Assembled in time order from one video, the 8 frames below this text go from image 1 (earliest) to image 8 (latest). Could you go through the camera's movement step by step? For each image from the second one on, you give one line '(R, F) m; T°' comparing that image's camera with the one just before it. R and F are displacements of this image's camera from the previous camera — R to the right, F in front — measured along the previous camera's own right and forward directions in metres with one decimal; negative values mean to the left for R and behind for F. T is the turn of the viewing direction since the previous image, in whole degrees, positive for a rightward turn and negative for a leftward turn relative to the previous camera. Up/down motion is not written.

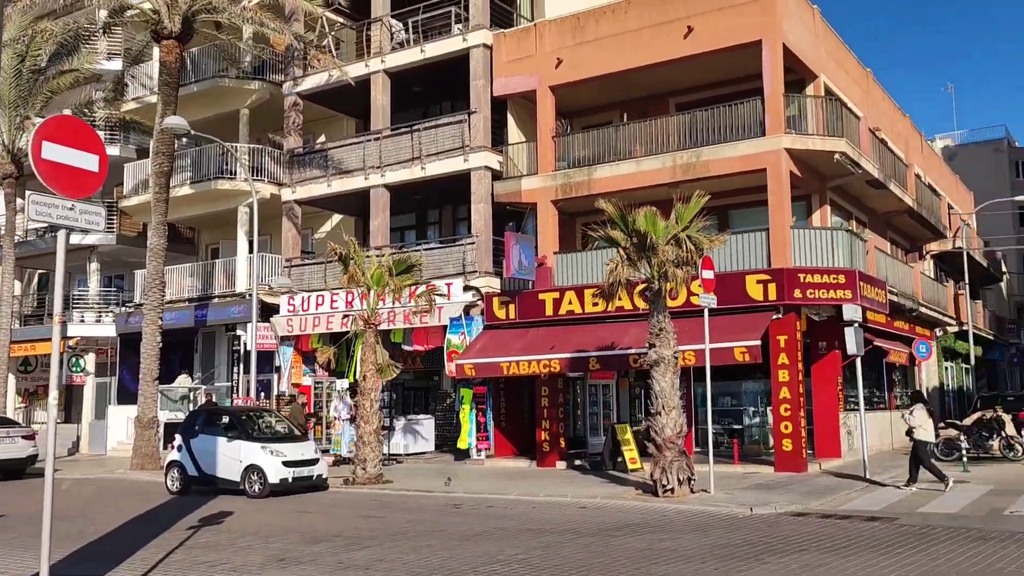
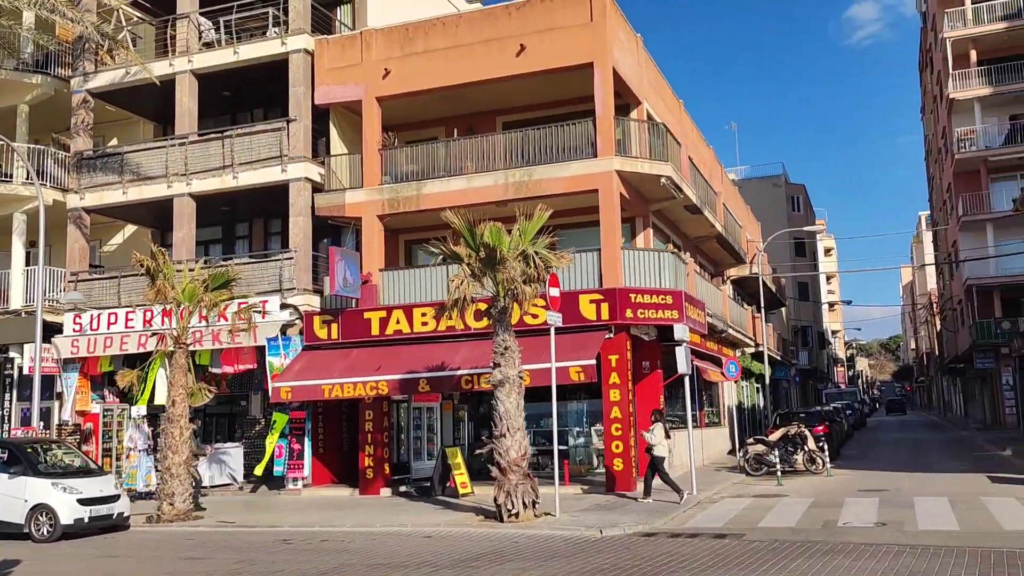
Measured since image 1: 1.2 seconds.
(-0.7, +0.8) m; +13°
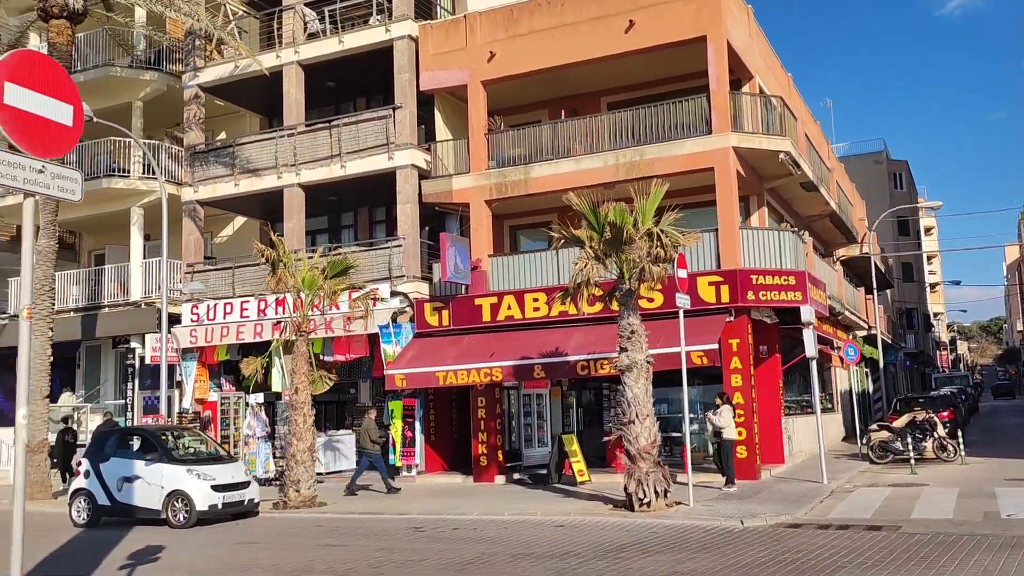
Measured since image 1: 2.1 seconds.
(-0.7, +0.3) m; -5°
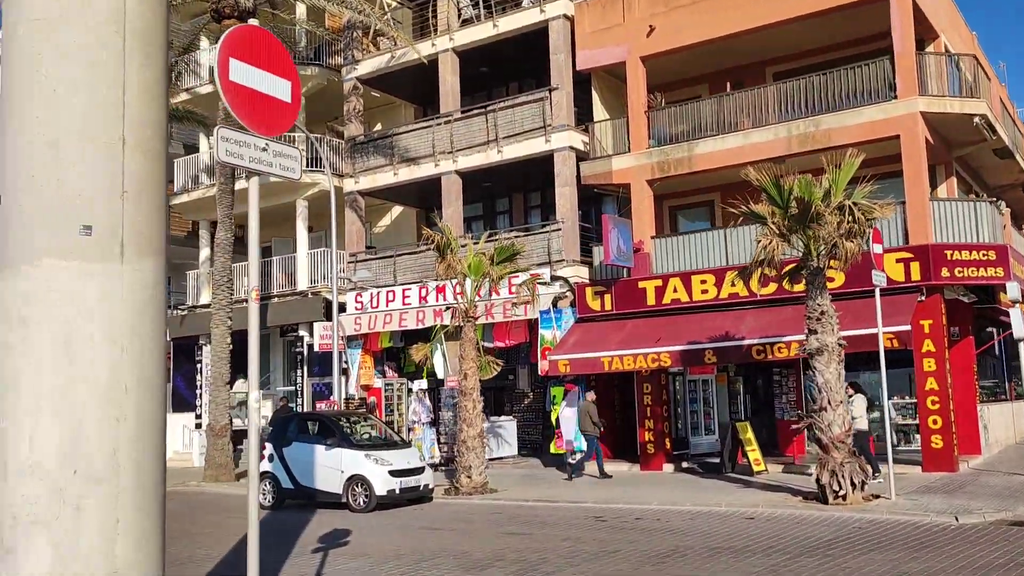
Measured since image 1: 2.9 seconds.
(-0.6, +0.4) m; -9°
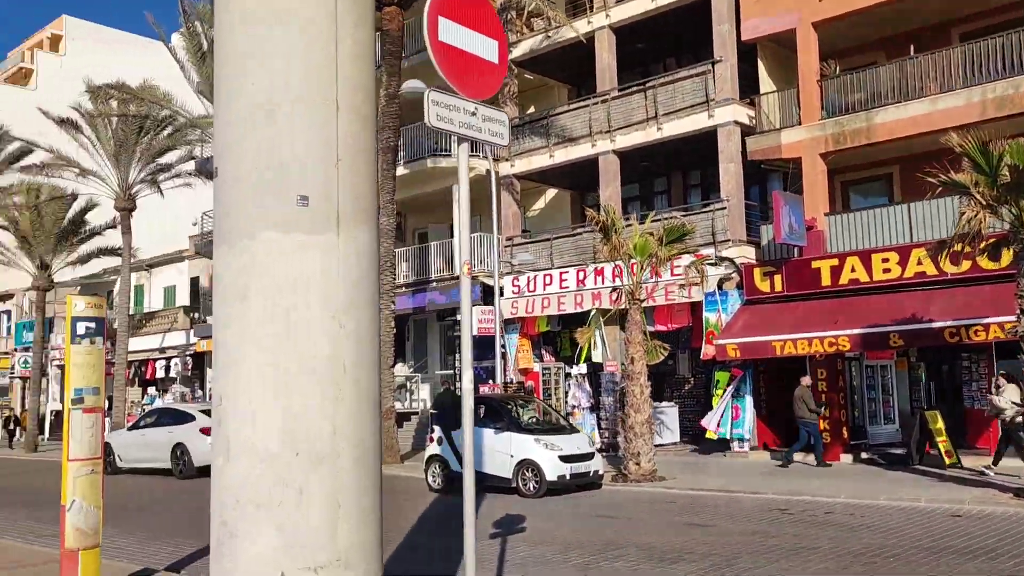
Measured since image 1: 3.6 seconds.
(-0.5, +0.4) m; -9°
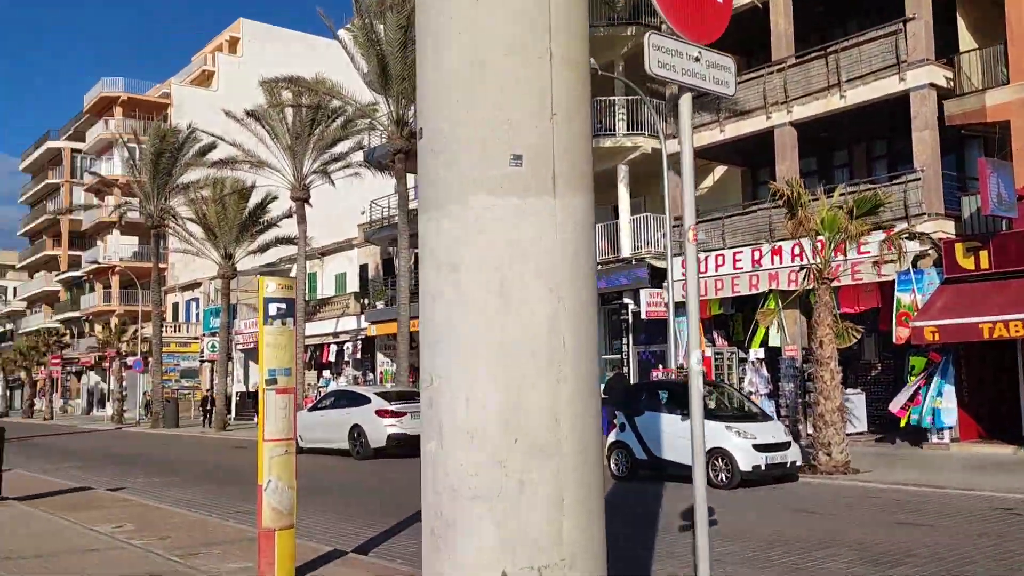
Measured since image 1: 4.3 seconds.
(-0.3, +0.5) m; -10°
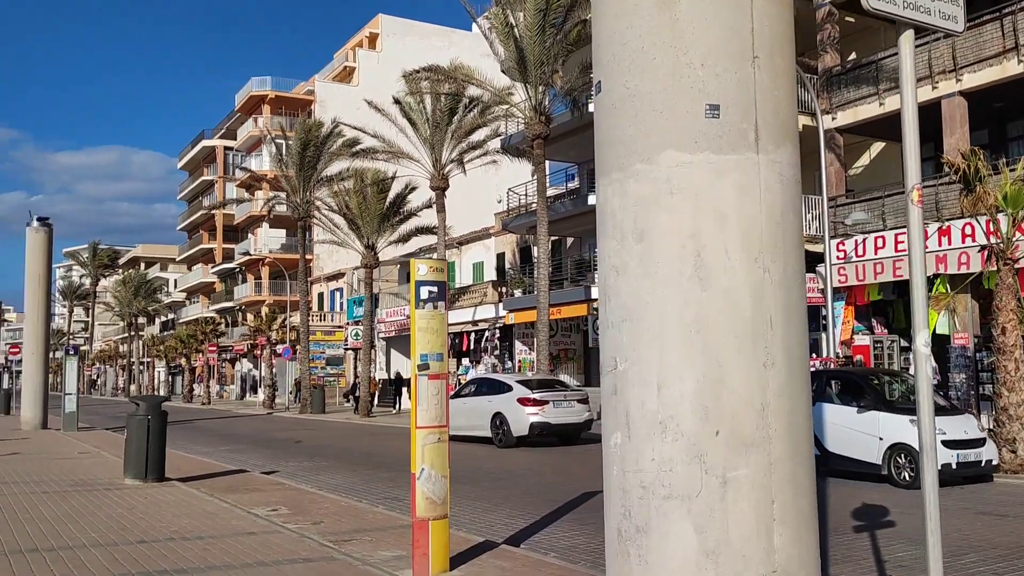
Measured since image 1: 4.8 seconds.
(-0.2, +0.4) m; -8°
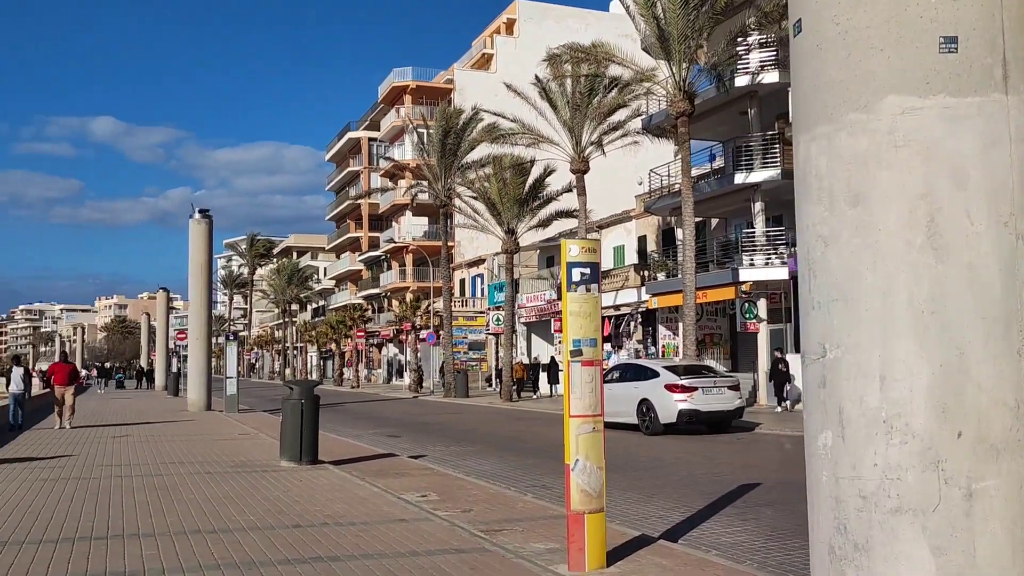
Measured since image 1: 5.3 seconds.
(-0.2, +0.4) m; -9°
